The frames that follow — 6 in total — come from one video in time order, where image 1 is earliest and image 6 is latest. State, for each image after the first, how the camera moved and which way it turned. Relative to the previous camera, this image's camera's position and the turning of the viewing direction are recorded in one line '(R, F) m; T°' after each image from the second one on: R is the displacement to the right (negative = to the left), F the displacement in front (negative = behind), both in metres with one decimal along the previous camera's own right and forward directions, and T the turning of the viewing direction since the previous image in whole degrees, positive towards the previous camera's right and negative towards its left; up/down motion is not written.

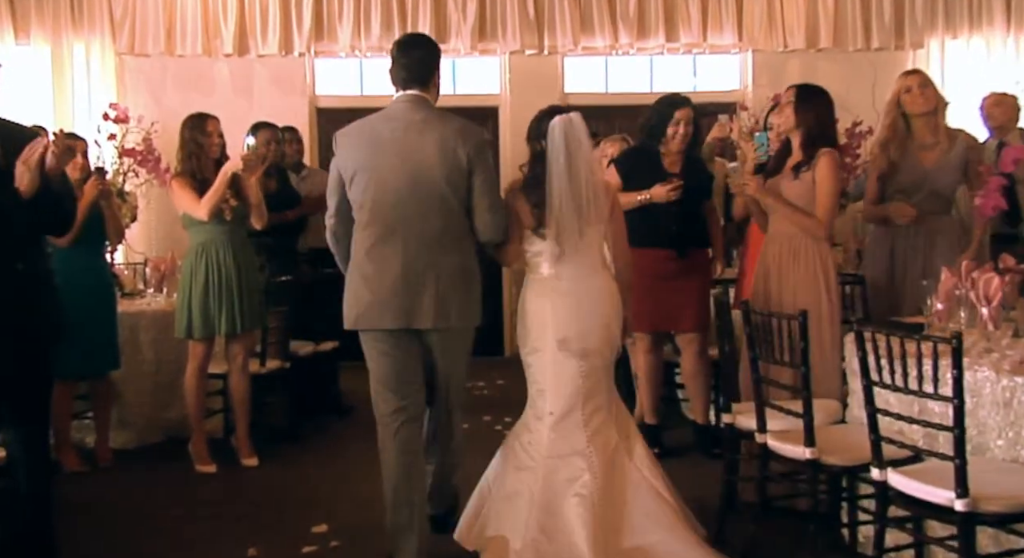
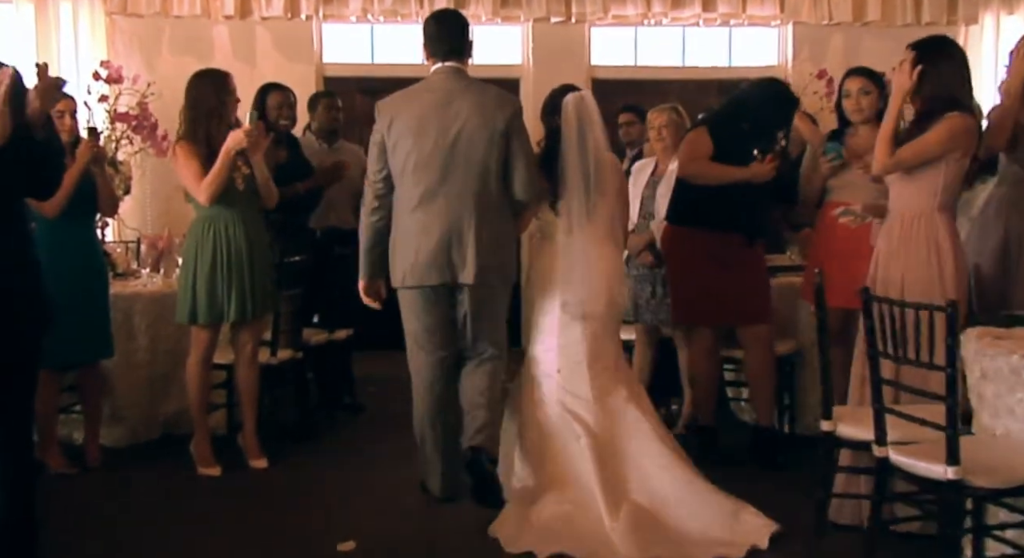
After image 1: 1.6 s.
(-0.2, +0.4) m; +1°
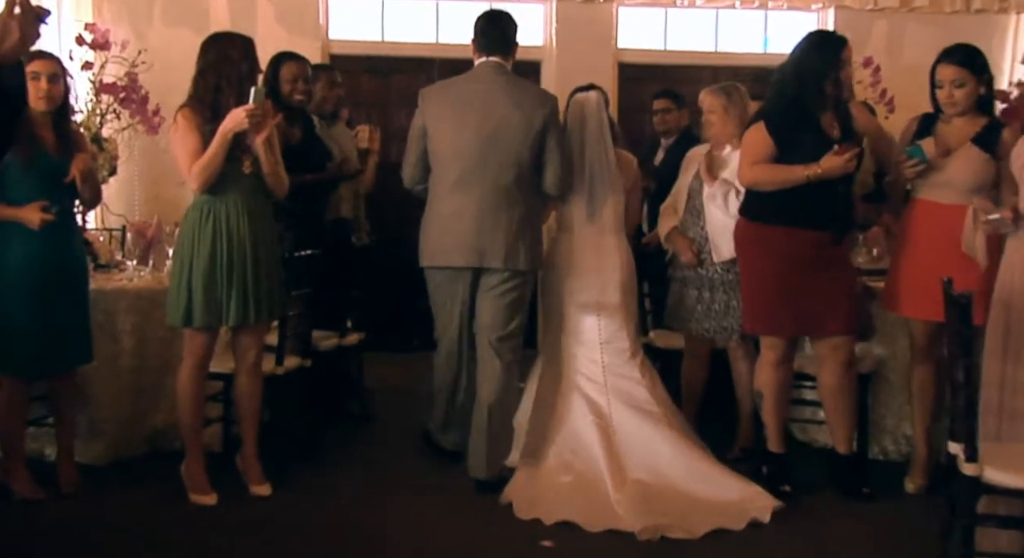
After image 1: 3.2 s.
(-0.2, +0.5) m; +1°
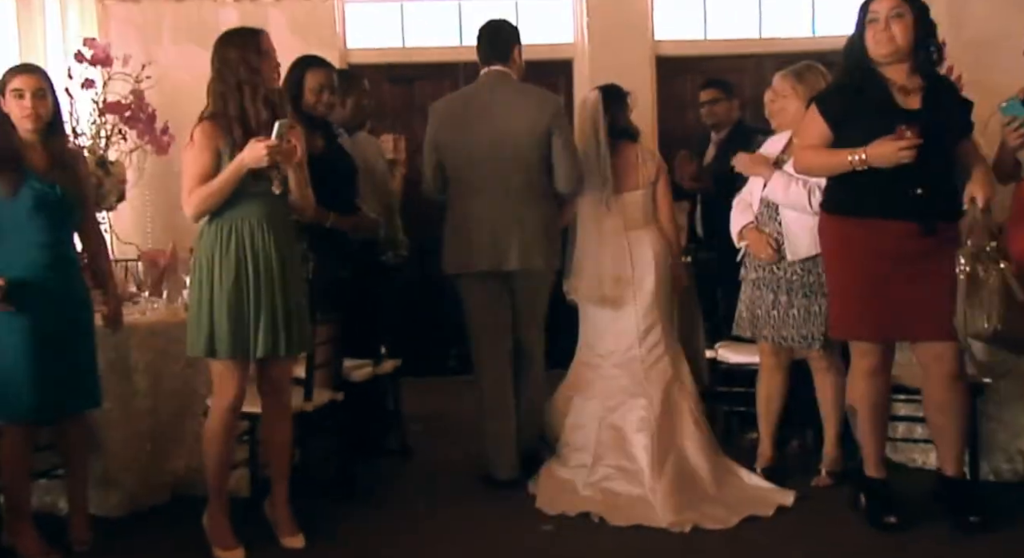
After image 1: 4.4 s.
(-0.1, +0.3) m; -2°
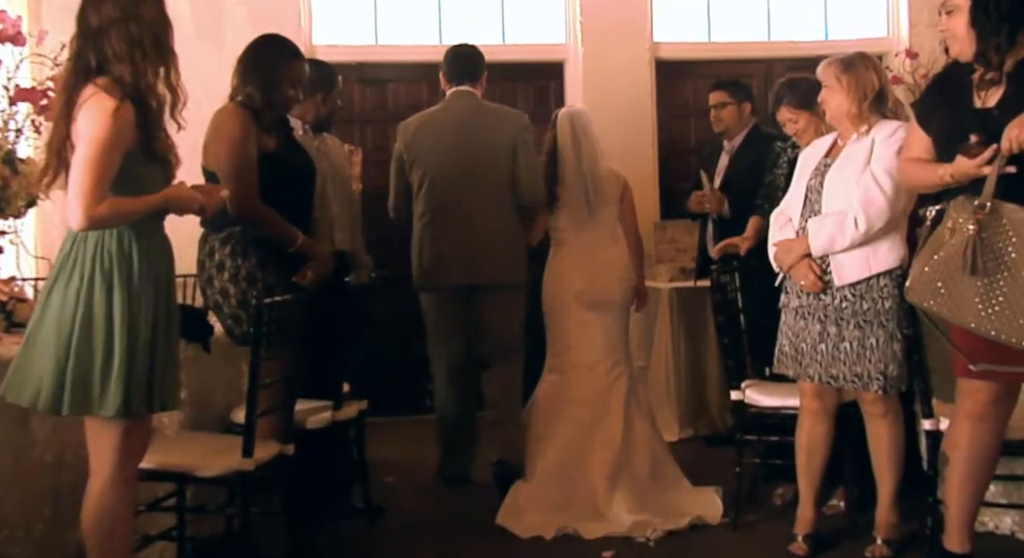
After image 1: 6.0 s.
(-0.1, +0.6) m; +2°
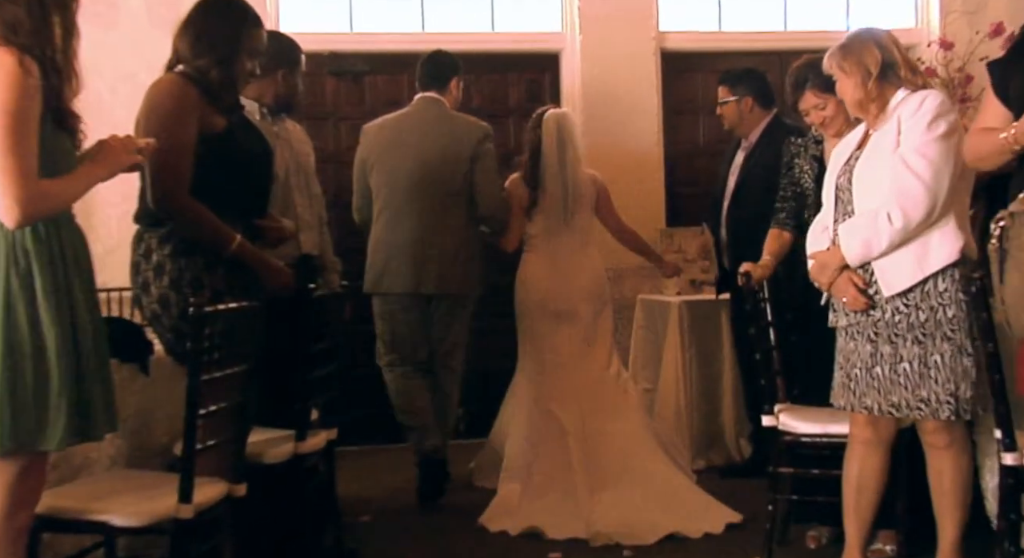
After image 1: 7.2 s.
(0.0, +0.4) m; +1°
